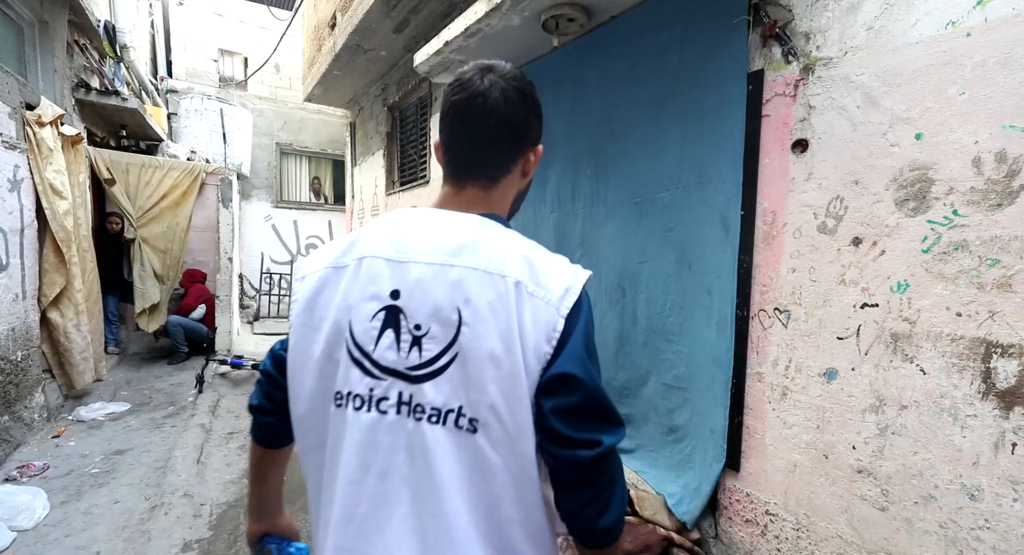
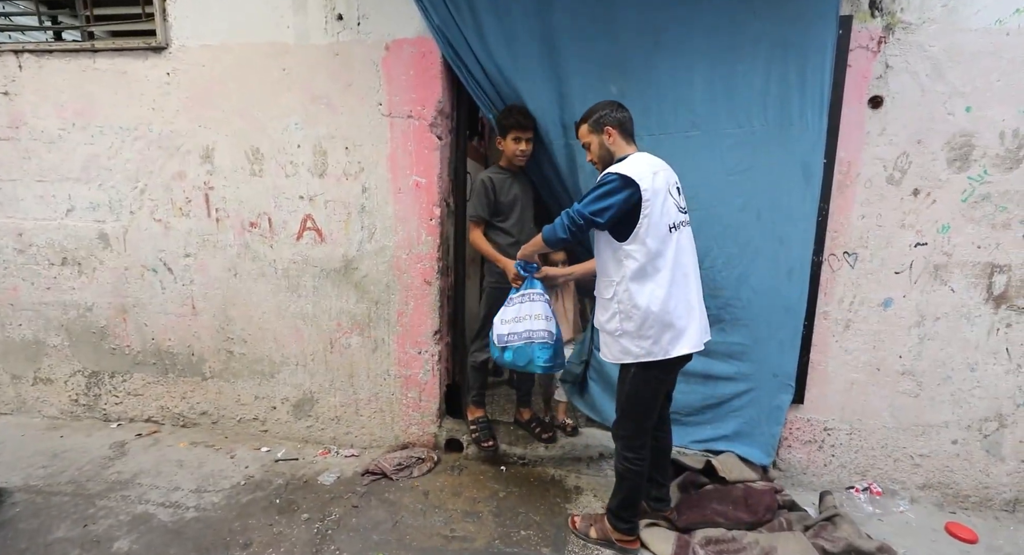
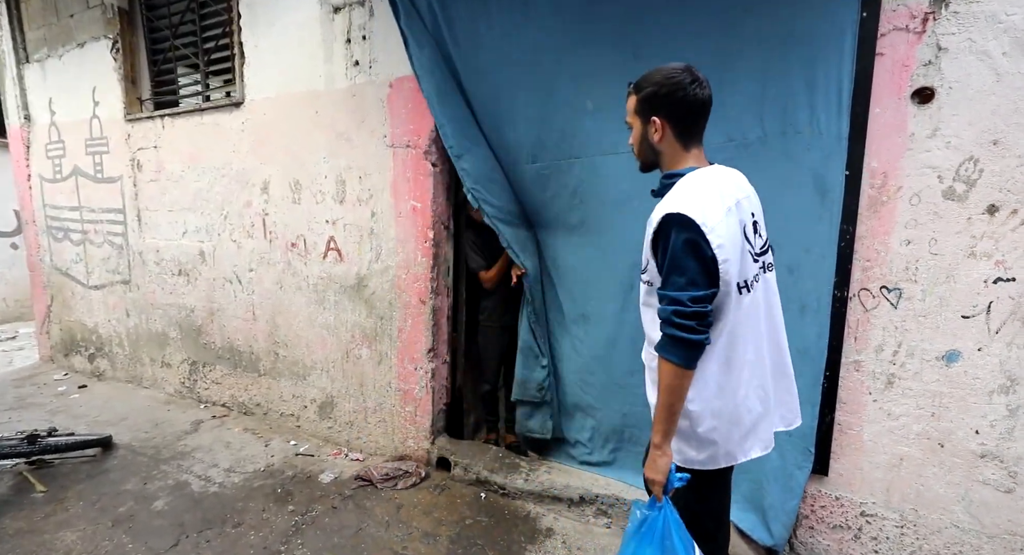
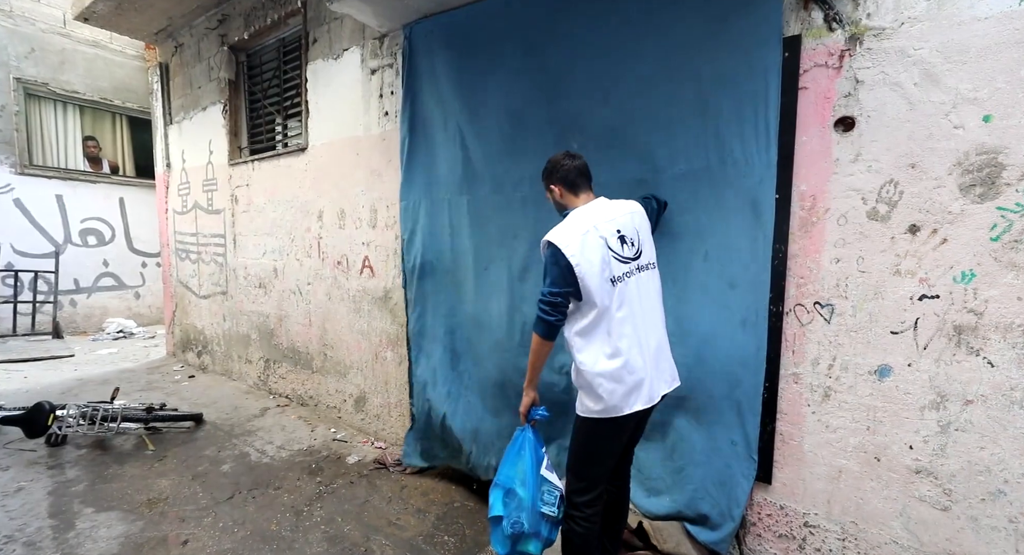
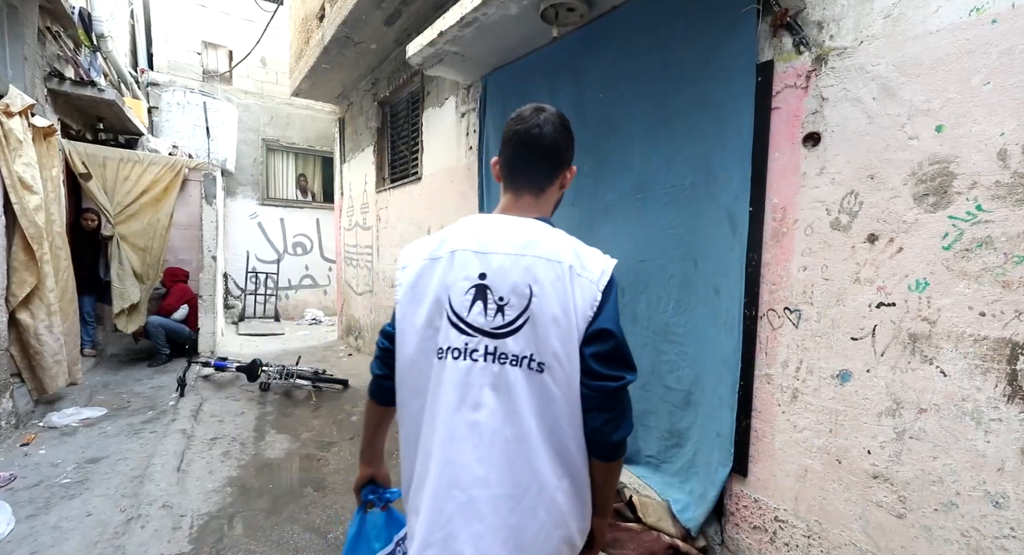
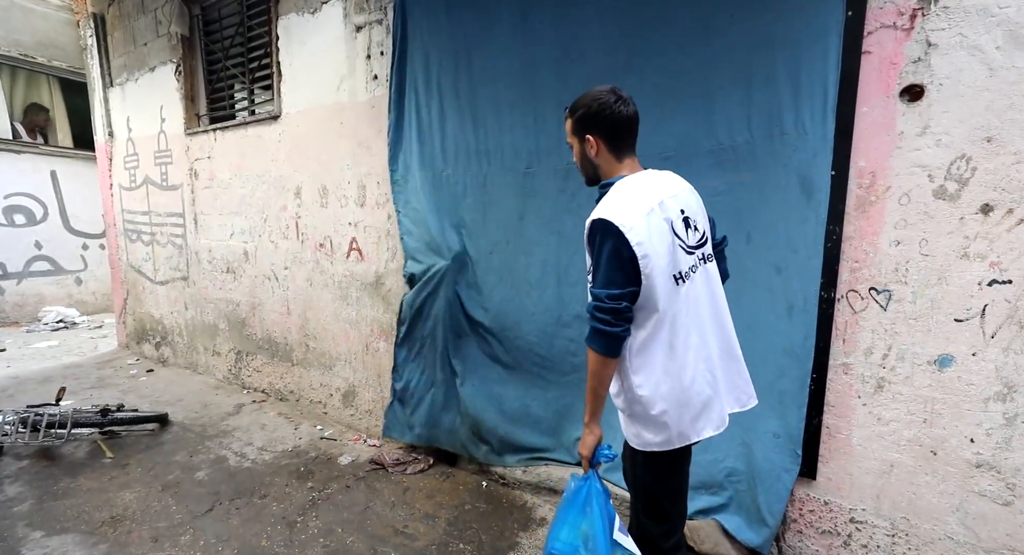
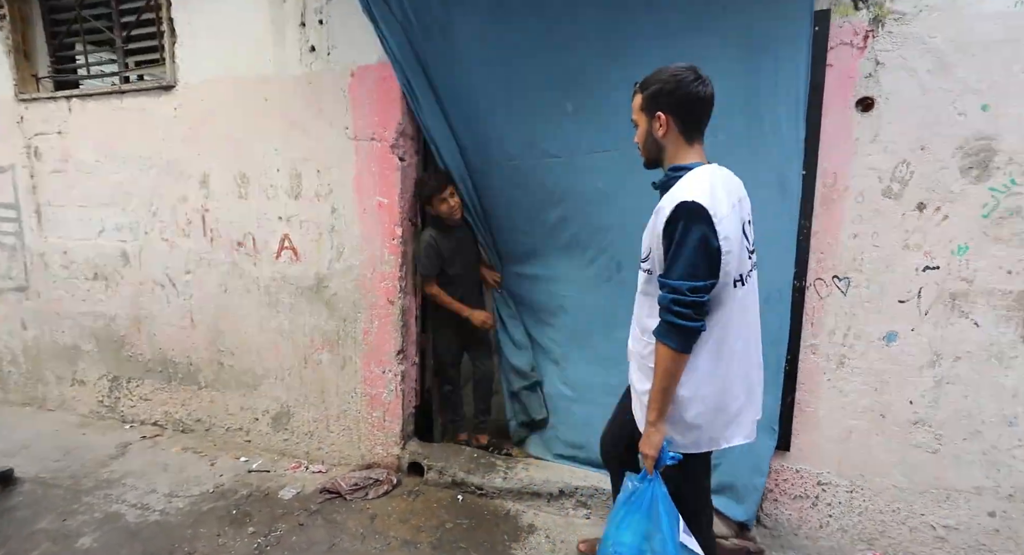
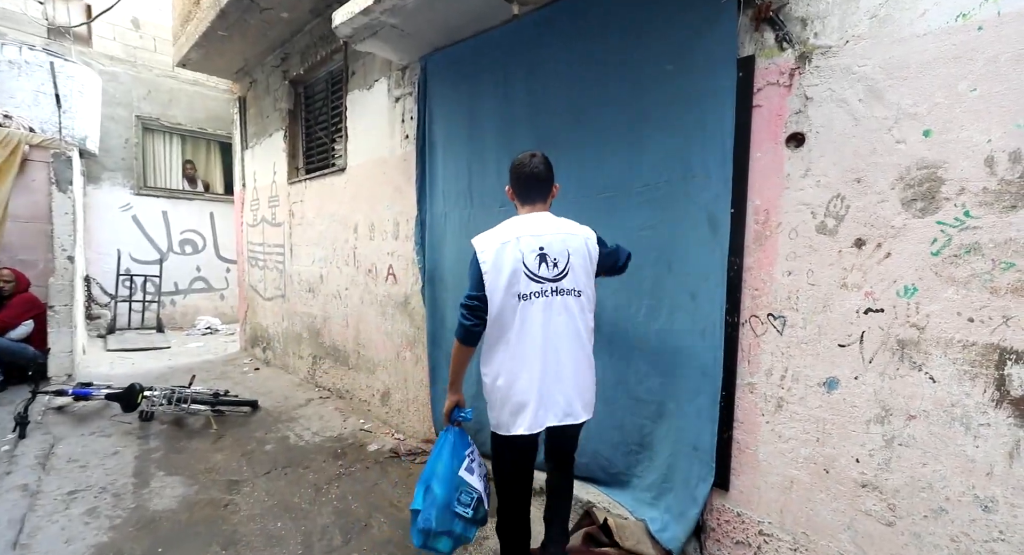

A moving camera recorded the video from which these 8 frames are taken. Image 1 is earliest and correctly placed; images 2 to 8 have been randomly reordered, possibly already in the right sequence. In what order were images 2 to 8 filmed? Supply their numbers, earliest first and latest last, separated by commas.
5, 8, 4, 6, 3, 7, 2
